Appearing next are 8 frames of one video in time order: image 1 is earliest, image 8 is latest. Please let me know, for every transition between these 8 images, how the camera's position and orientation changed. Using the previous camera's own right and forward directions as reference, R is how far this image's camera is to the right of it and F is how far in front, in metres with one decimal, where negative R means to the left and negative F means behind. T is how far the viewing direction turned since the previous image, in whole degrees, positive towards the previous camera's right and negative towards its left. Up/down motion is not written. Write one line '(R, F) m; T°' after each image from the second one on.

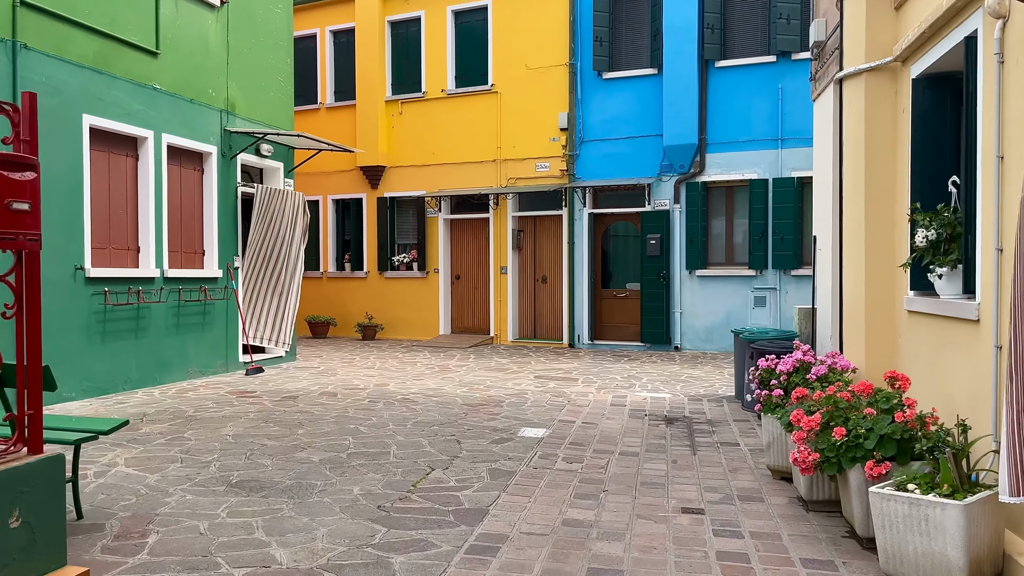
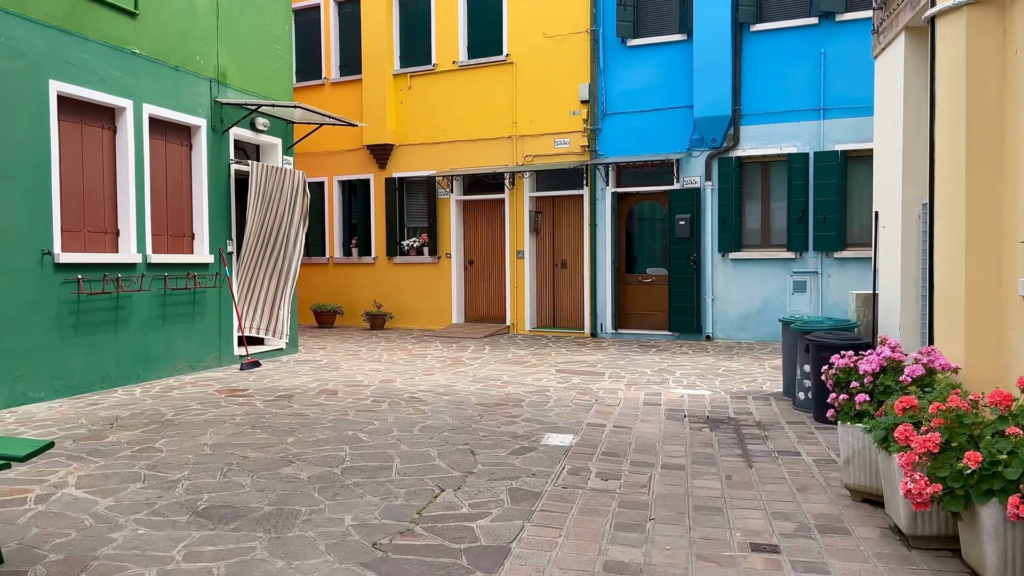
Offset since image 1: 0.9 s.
(-0.1, +1.0) m; -1°
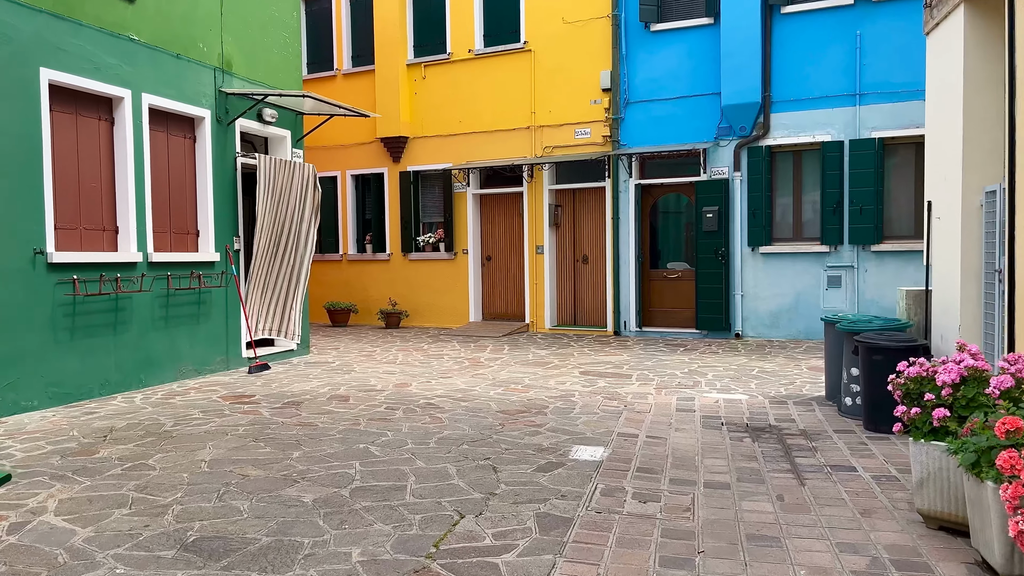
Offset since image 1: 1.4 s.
(-0.1, +0.6) m; -1°
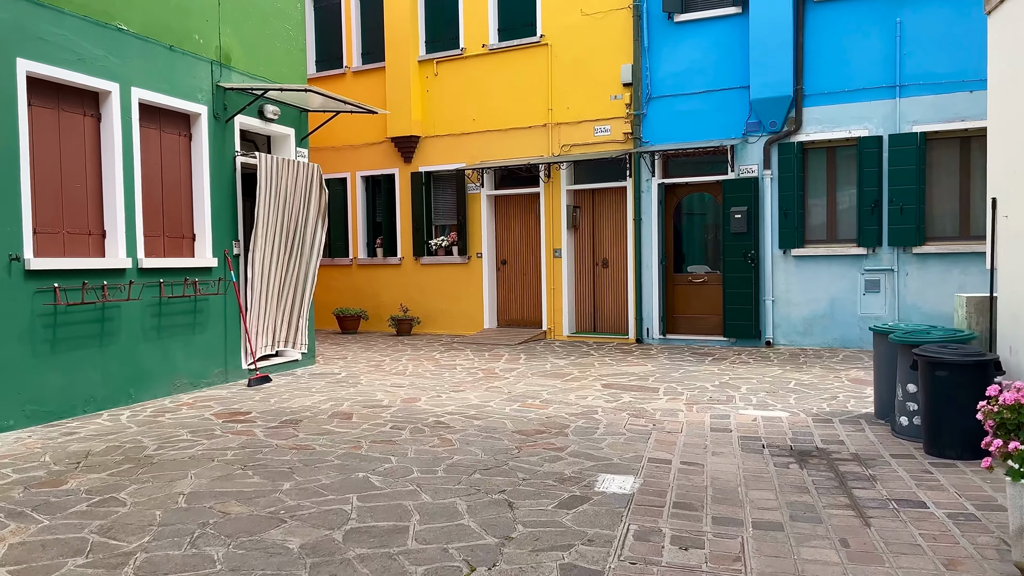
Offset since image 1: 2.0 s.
(0.0, +0.7) m; -1°
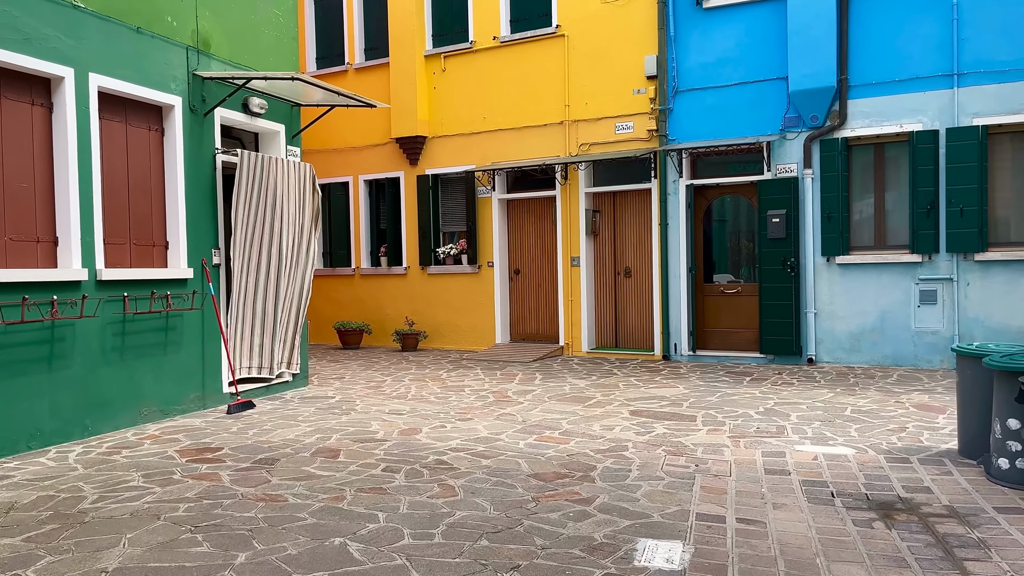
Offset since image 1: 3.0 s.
(0.0, +1.1) m; -1°
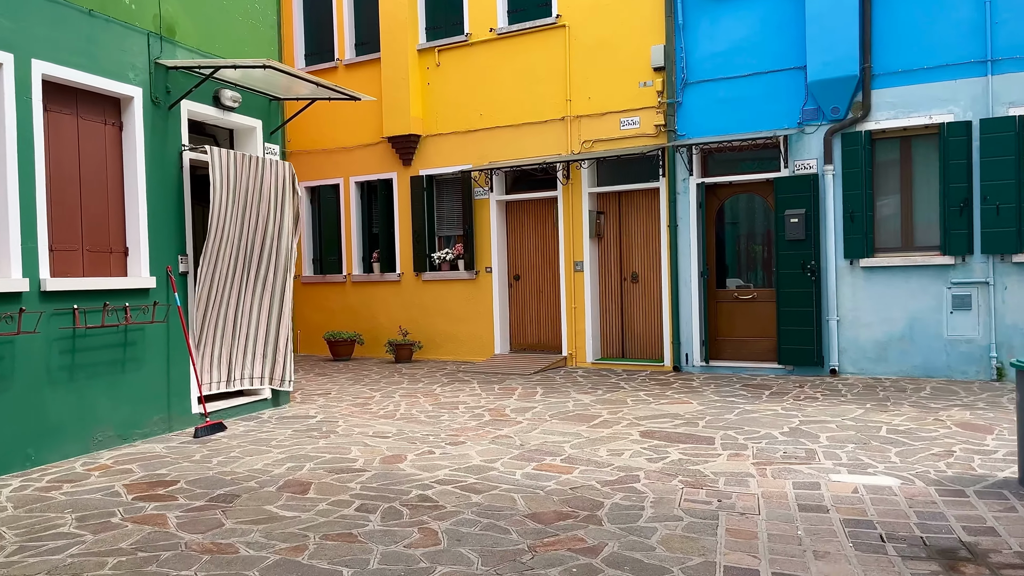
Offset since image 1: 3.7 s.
(+0.1, +0.8) m; 0°
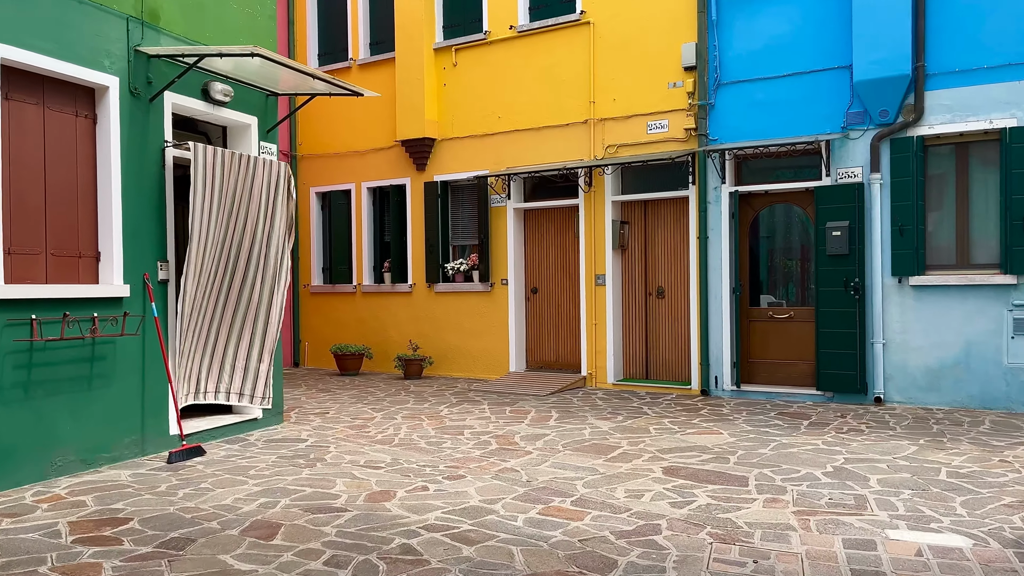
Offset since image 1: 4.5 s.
(+0.1, +0.8) m; -2°
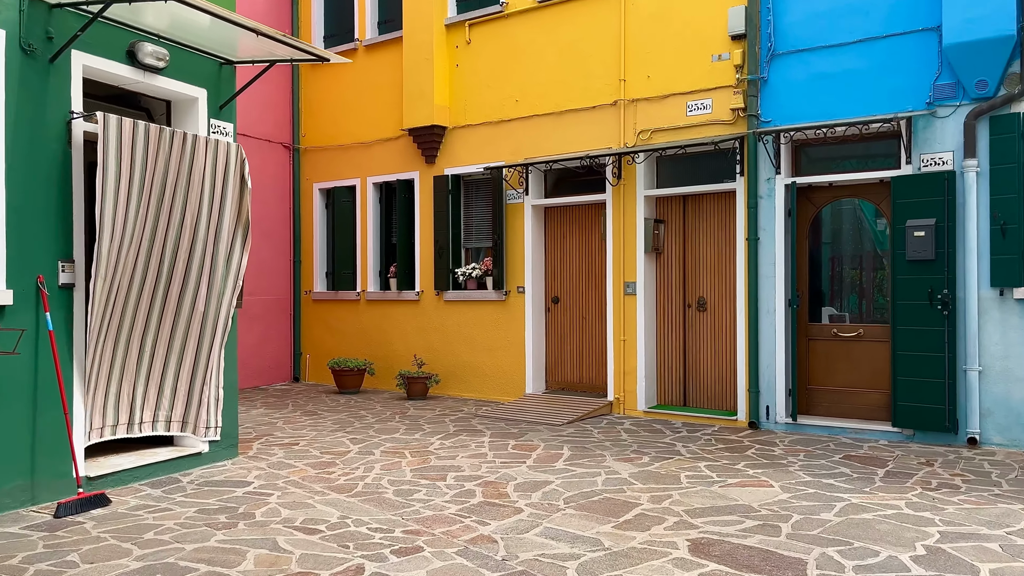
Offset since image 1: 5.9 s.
(+0.4, +1.6) m; -4°
